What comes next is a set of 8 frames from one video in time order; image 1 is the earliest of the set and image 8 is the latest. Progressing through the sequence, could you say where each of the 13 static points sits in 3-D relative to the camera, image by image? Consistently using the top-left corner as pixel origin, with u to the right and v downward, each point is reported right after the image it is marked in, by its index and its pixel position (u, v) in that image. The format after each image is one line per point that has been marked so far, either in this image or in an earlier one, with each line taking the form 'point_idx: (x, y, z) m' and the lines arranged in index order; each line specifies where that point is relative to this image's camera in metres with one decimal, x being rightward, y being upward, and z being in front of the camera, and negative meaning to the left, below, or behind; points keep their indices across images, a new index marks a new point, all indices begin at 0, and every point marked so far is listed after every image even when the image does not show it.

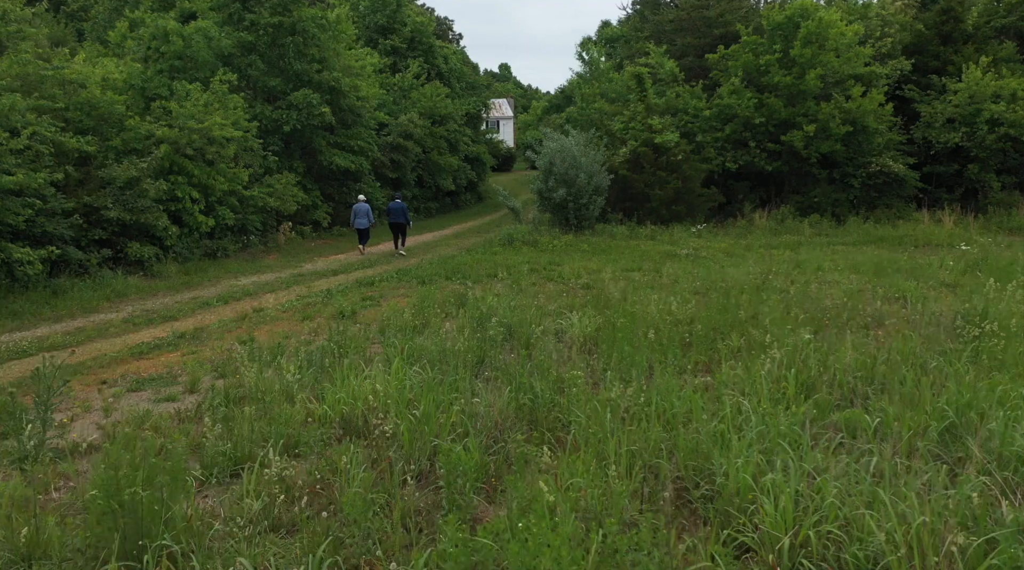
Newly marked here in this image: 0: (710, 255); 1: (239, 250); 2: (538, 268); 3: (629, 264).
0: (+4.0, +0.5, +18.7) m
1: (-5.6, +0.7, +19.3) m
2: (+0.5, +0.3, +16.7) m
3: (+2.2, +0.4, +17.5) m
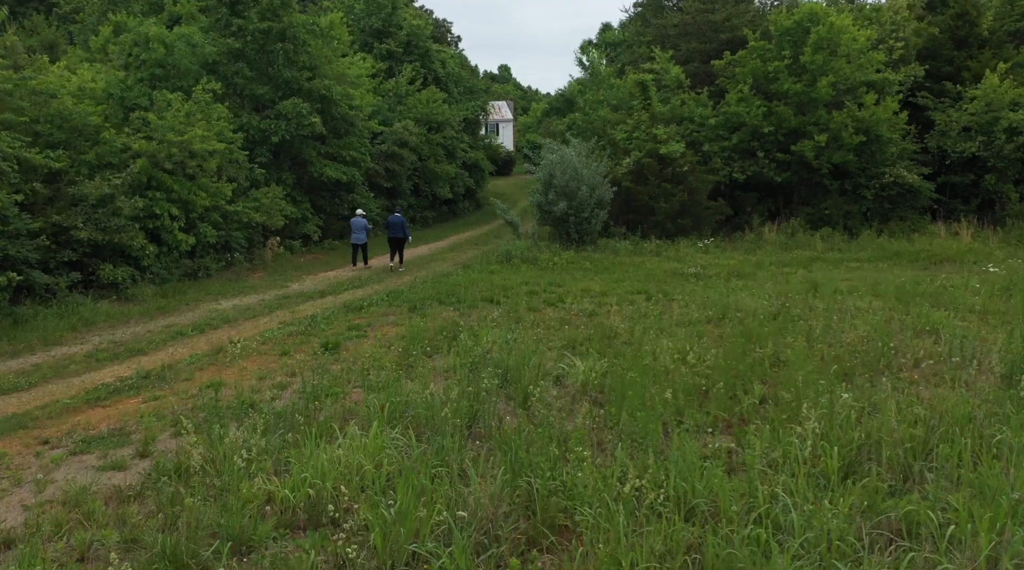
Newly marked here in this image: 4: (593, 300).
0: (+3.9, +0.1, +17.7) m
1: (-5.6, +0.3, +18.3) m
2: (+0.4, -0.1, +15.7) m
3: (+2.1, 0.0, +16.5) m
4: (+1.3, -0.3, +15.1) m
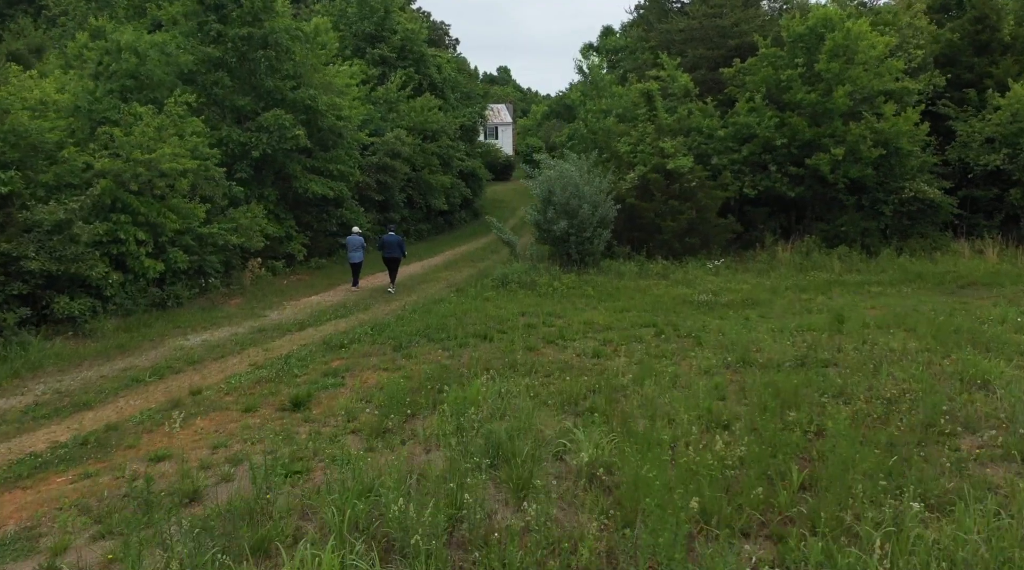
0: (+3.9, -0.4, +16.4) m
1: (-5.7, -0.2, +16.9) m
2: (+0.4, -0.6, +14.4) m
3: (+2.1, -0.5, +15.2) m
4: (+1.2, -0.8, +13.7) m
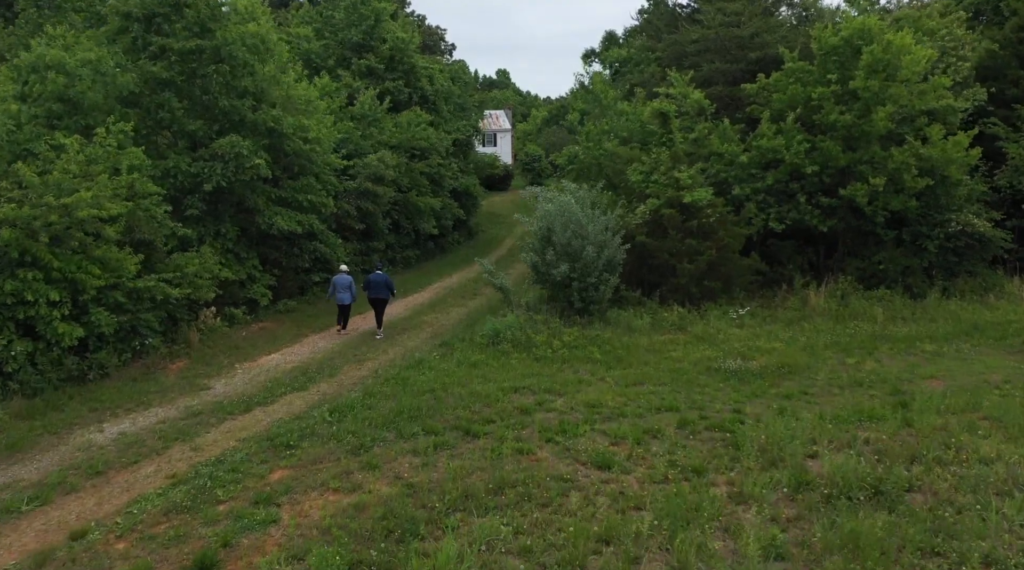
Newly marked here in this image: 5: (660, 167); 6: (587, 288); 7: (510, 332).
0: (+3.7, -1.3, +13.7) m
1: (-5.8, -1.2, +14.2) m
2: (+0.2, -1.6, +11.7) m
3: (+1.9, -1.5, +12.5) m
4: (+1.1, -1.7, +11.0) m
5: (+3.0, +2.4, +19.4) m
6: (+1.4, 0.0, +17.3) m
7: (0.0, -0.8, +15.9) m
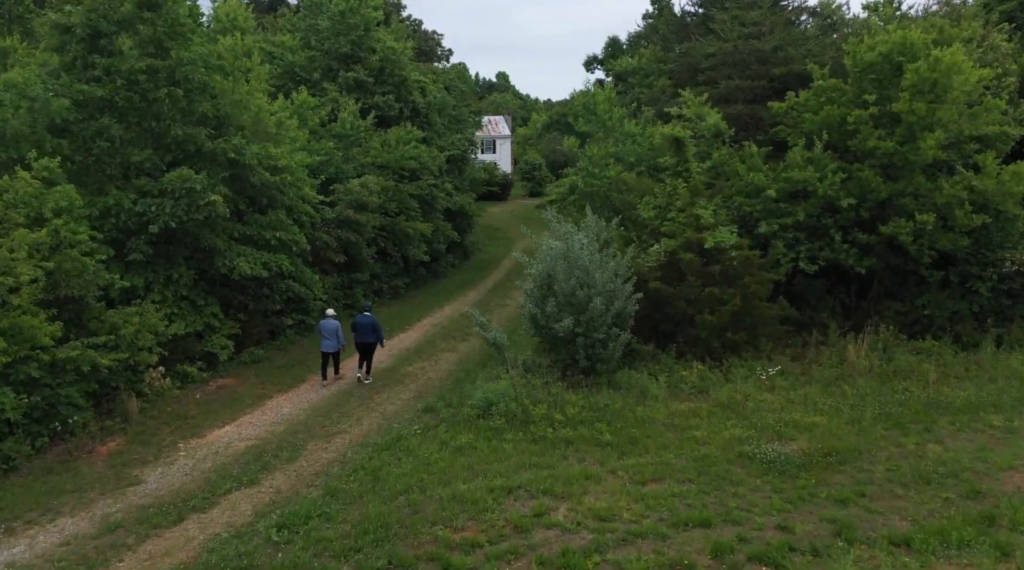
0: (+3.6, -2.2, +11.3) m
1: (-5.9, -2.1, +11.9) m
2: (+0.1, -2.5, +9.3) m
3: (+1.8, -2.4, +10.1) m
4: (+1.0, -2.6, +8.6) m
5: (+3.0, +1.5, +17.0) m
6: (+1.3, -0.9, +15.0) m
7: (-0.1, -1.7, +13.6) m
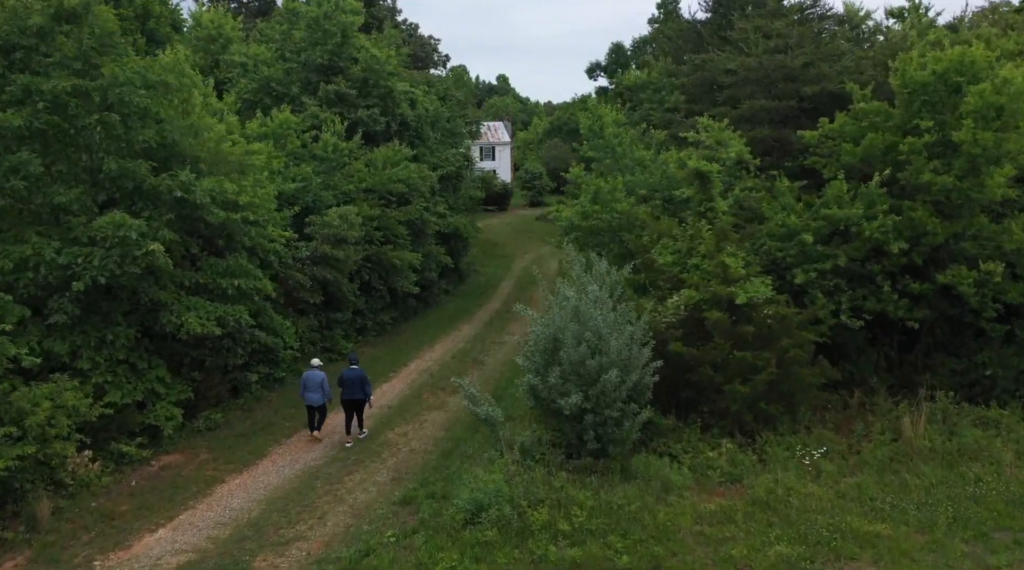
0: (+3.6, -3.1, +8.9) m
1: (-6.0, -3.0, +9.4) m
2: (+0.1, -3.4, +6.9) m
3: (+1.8, -3.3, +7.7) m
4: (+0.9, -3.5, +6.2) m
5: (+2.9, +0.6, +14.6) m
6: (+1.2, -1.9, +12.5) m
7: (-0.2, -2.6, +11.1) m
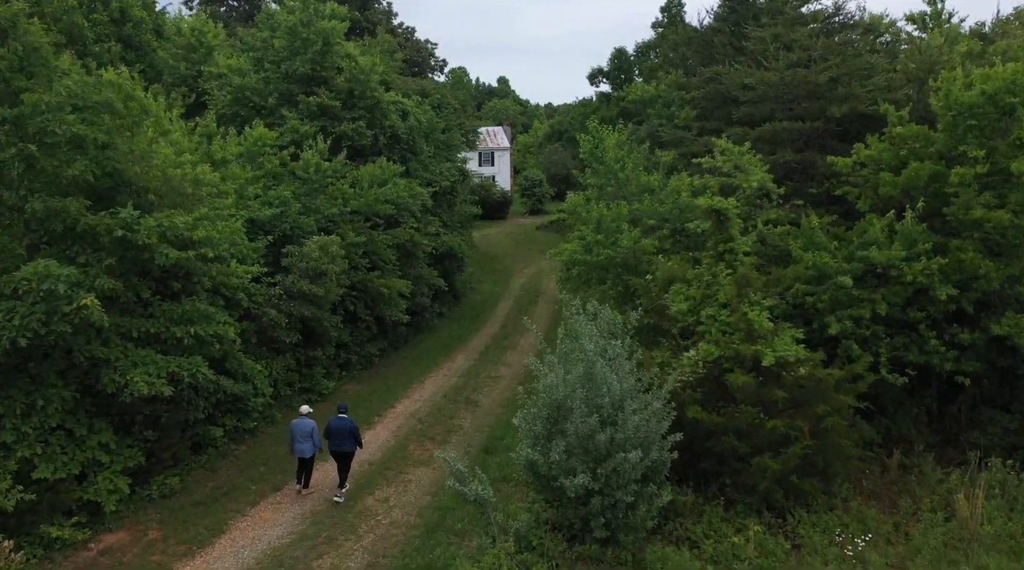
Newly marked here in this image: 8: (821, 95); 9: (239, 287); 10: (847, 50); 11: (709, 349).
0: (+3.5, -3.8, +7.0) m
1: (-6.1, -3.7, +7.6) m
2: (0.0, -4.1, +5.0) m
3: (+1.7, -4.0, +5.8) m
4: (+0.9, -4.2, +4.3) m
5: (+2.8, -0.1, +12.7) m
6: (+1.1, -2.6, +10.7) m
7: (-0.3, -3.3, +9.3) m
8: (+5.7, +3.5, +17.2) m
9: (-4.5, -0.1, +15.7) m
10: (+6.6, +4.7, +18.7) m
11: (+2.5, -0.9, +12.0) m
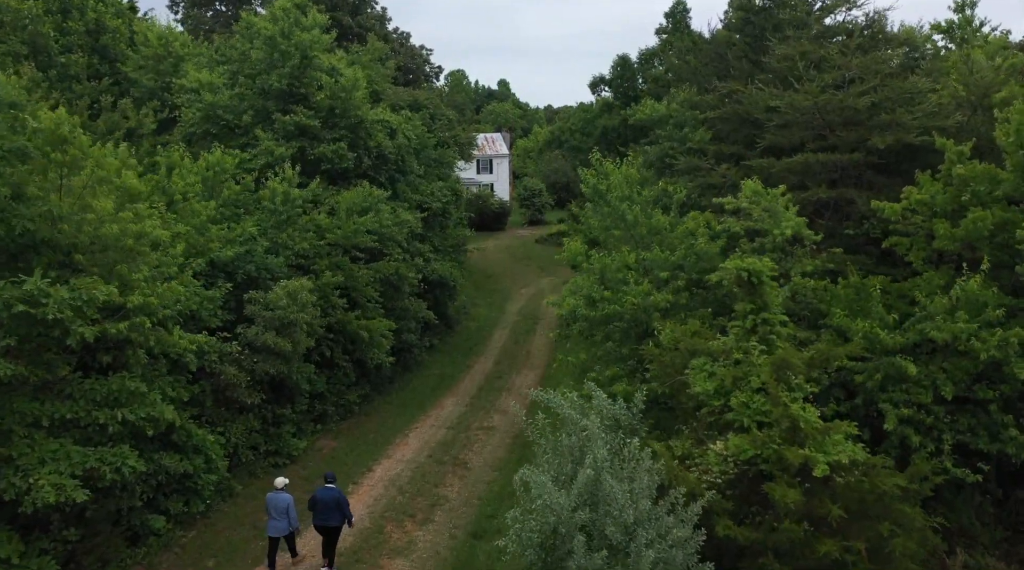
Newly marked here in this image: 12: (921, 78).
0: (+3.4, -4.7, +4.8) m
1: (-6.2, -4.5, +5.3) m
2: (-0.1, -4.9, +2.8) m
3: (+1.6, -4.8, +3.6) m
4: (+0.7, -5.1, +2.1) m
5: (+2.7, -1.0, +10.5) m
6: (+1.0, -3.4, +8.4) m
7: (-0.4, -4.2, +7.0) m
8: (+5.6, +2.6, +14.9) m
9: (-4.6, -1.0, +13.5) m
10: (+6.5, +3.8, +16.4) m
11: (+2.4, -1.8, +9.7) m
12: (+7.0, +3.5, +16.0) m
